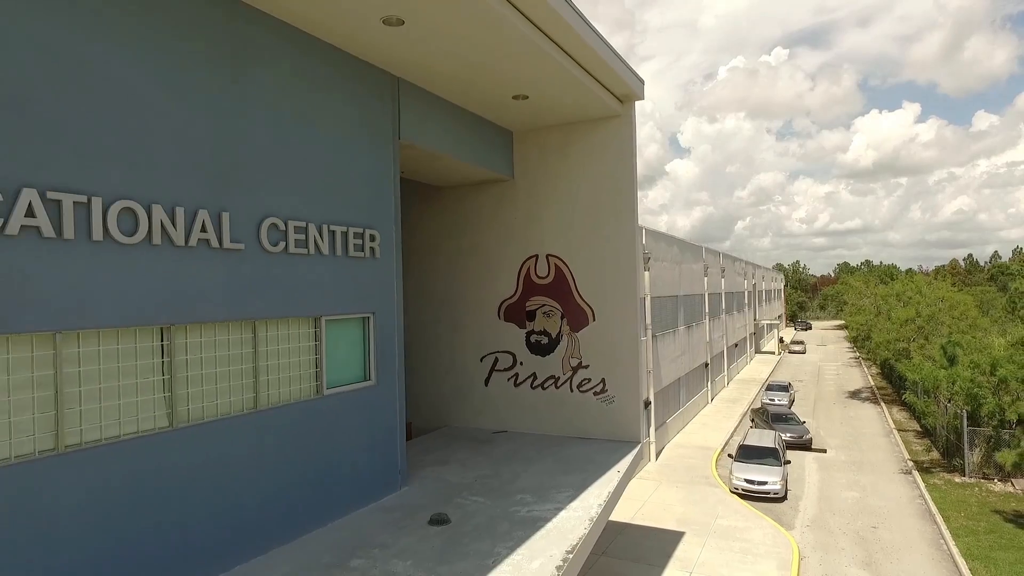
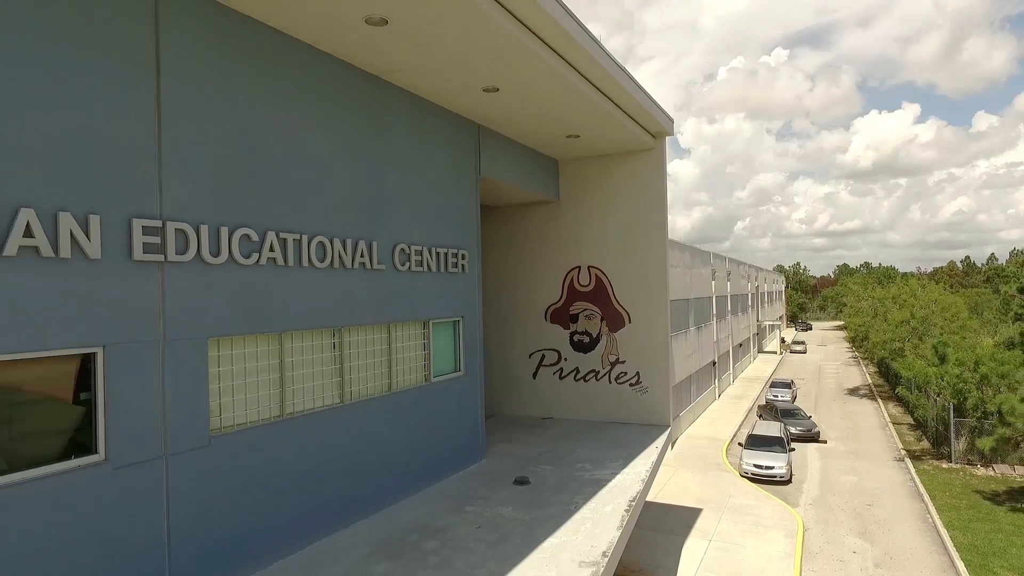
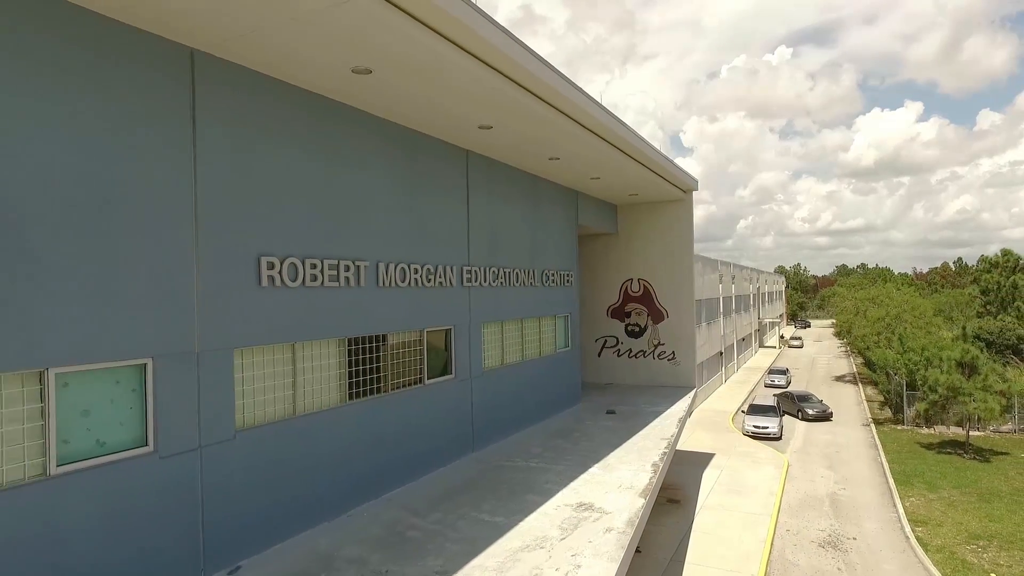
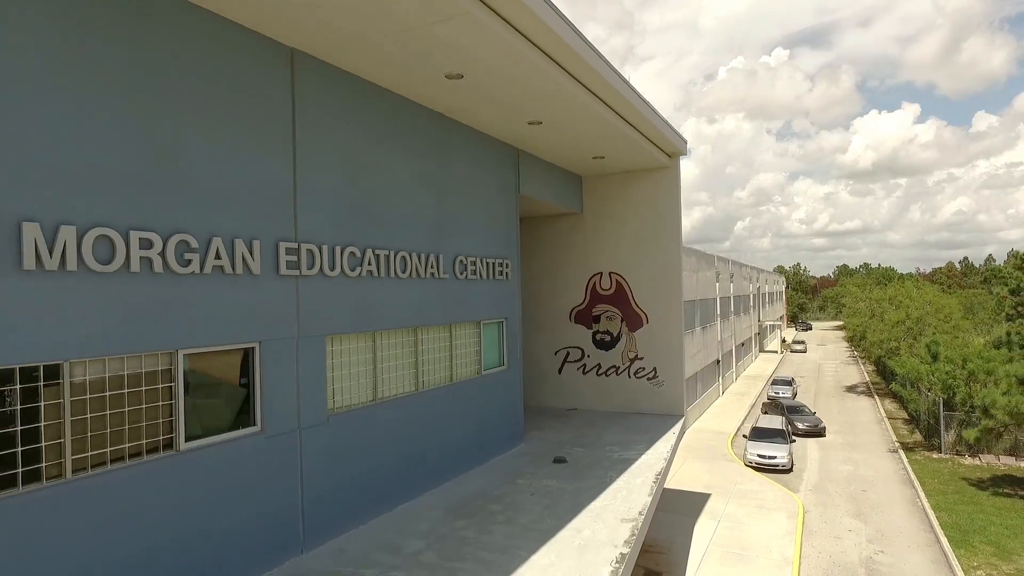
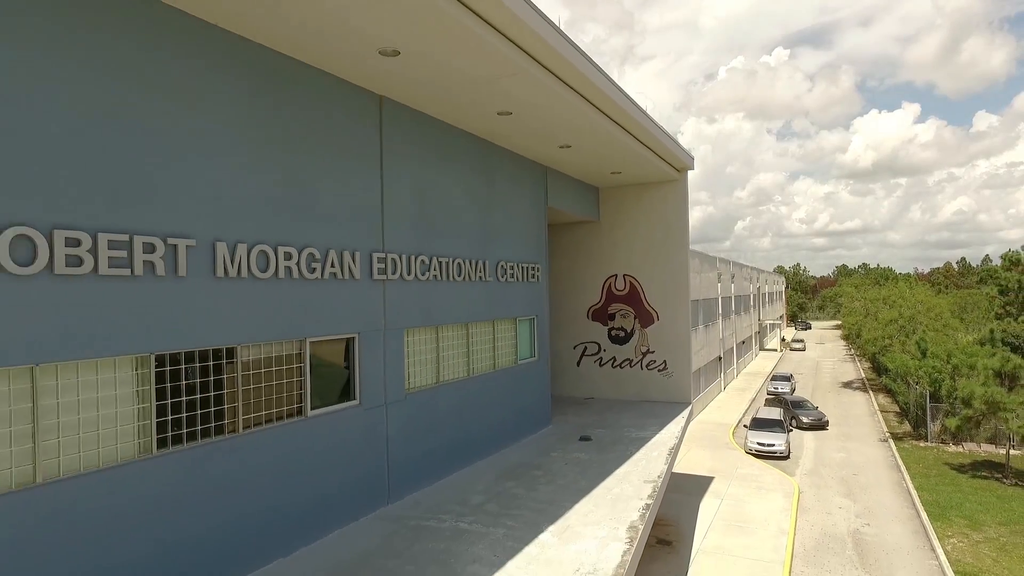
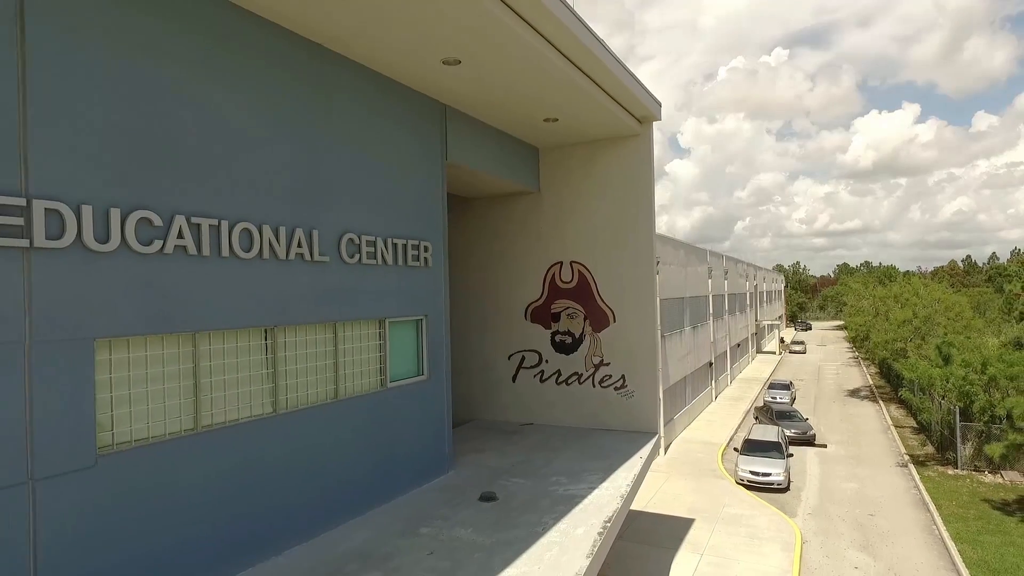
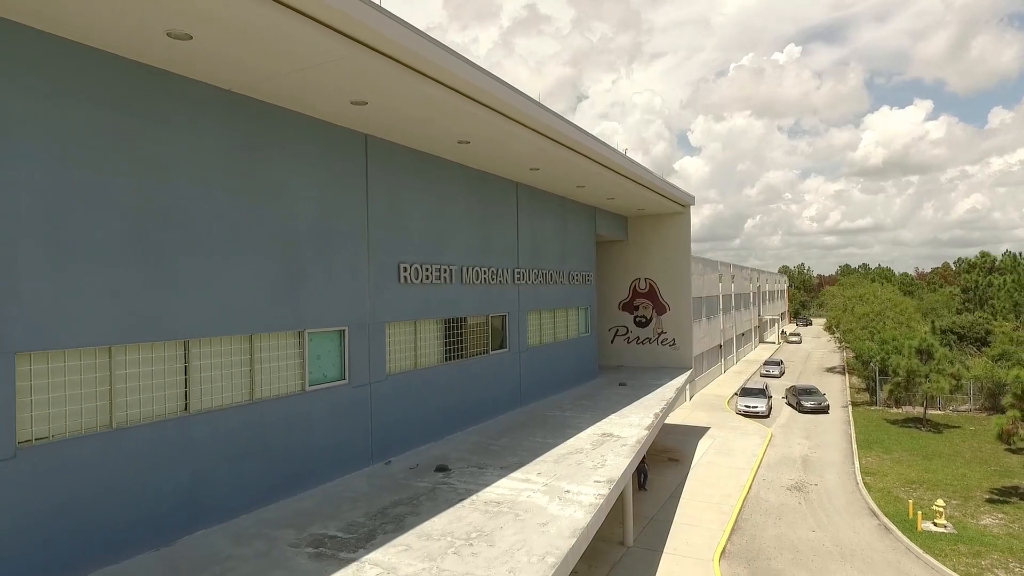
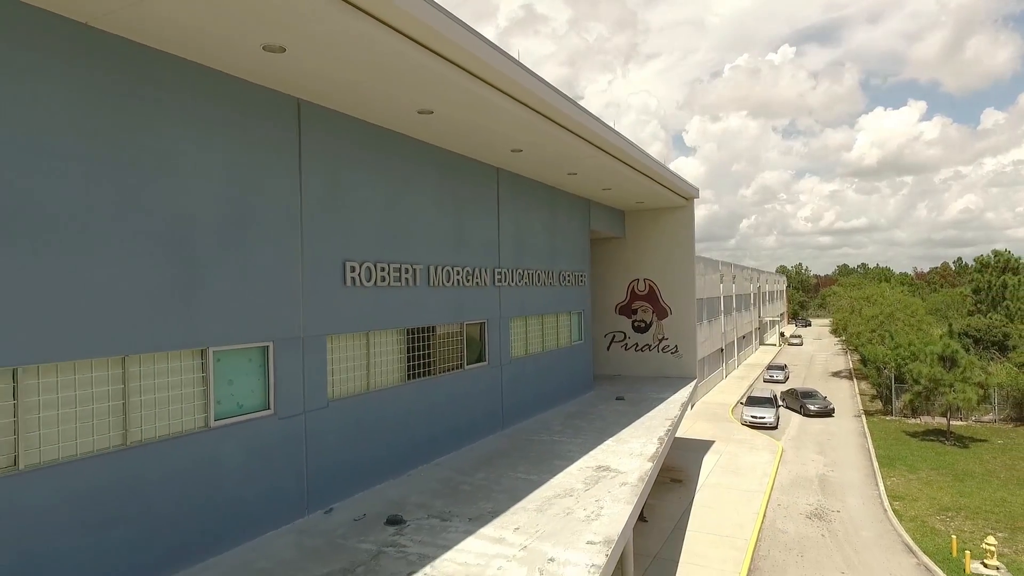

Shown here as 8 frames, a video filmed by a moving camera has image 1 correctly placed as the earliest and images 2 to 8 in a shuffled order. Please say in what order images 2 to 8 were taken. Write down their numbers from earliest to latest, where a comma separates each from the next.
6, 2, 4, 5, 3, 8, 7
